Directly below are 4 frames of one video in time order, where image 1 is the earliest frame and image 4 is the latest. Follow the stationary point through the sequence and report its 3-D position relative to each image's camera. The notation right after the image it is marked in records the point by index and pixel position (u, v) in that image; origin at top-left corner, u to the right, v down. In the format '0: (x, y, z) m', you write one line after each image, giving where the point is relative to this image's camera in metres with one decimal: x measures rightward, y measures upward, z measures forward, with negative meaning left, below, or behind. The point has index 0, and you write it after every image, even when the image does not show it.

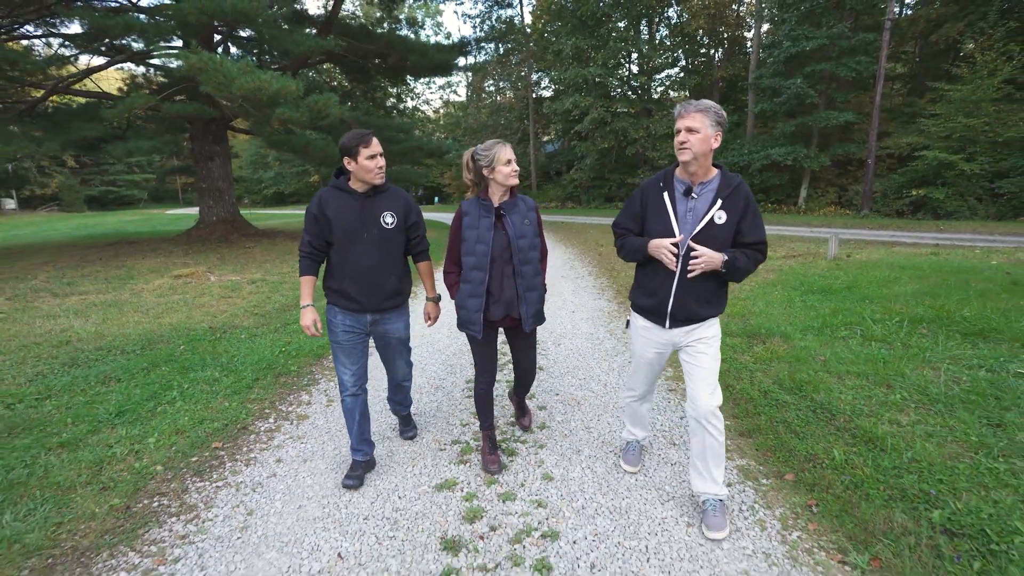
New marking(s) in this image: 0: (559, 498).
0: (+0.2, -1.0, +2.5) m
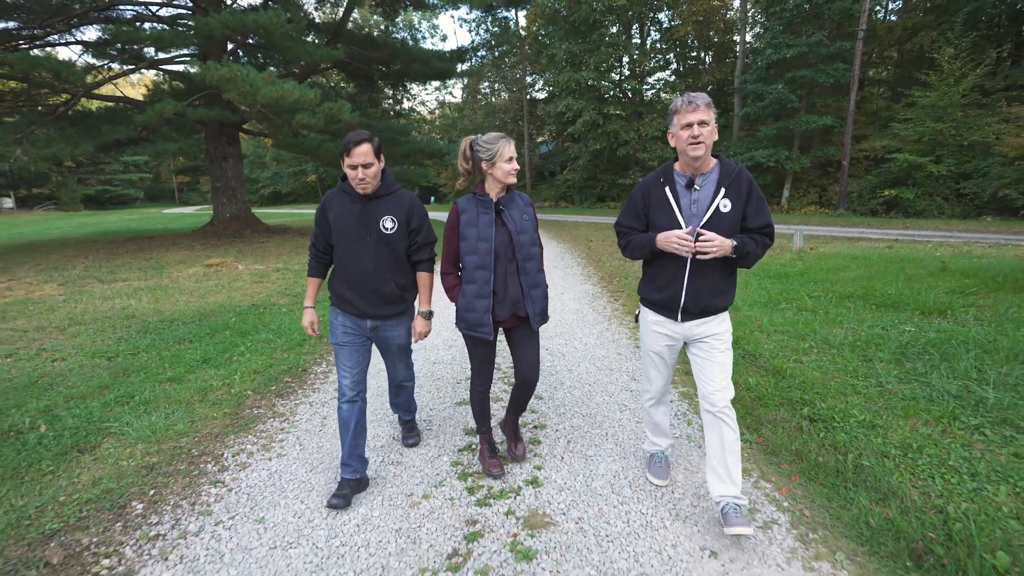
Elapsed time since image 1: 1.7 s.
0: (+0.2, -0.8, +3.5) m
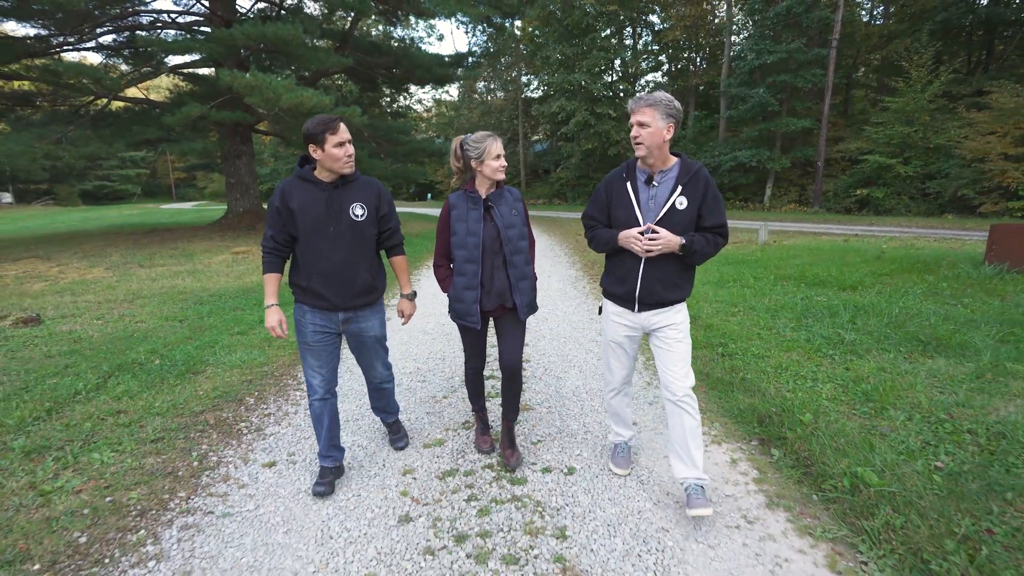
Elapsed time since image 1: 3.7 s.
0: (+0.2, -0.6, +4.7) m
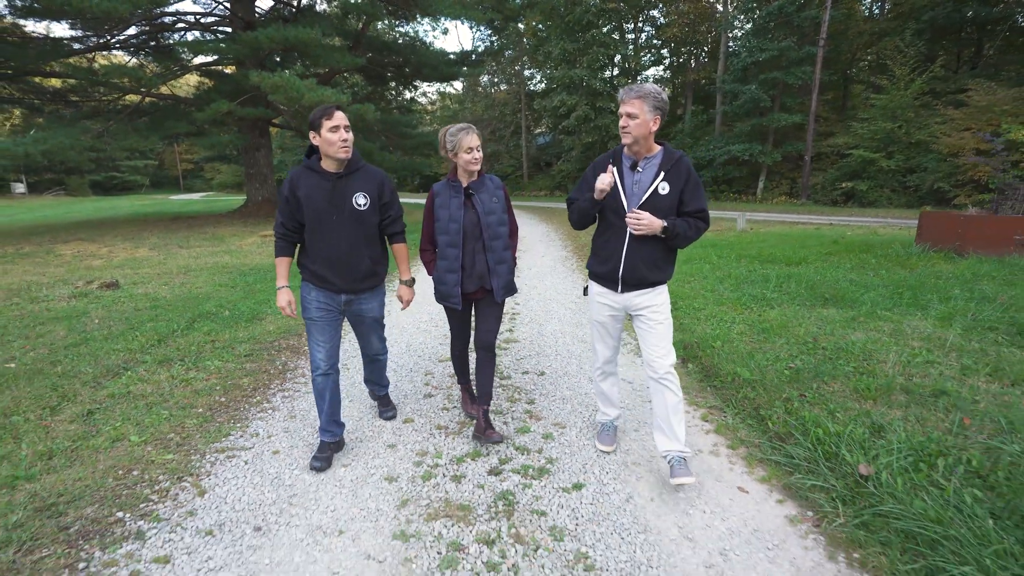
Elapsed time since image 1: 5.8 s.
0: (+0.1, -0.2, +5.8) m
